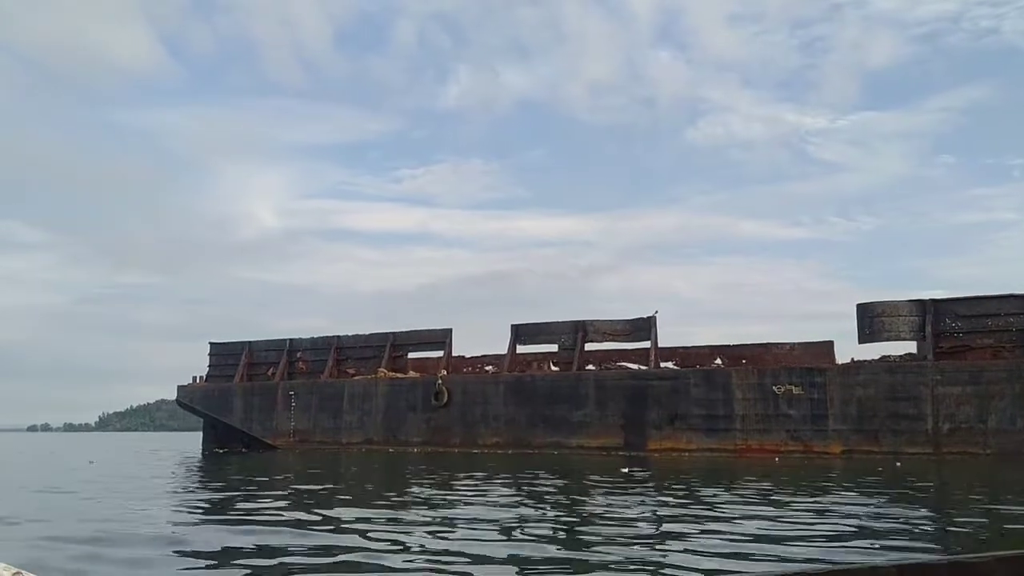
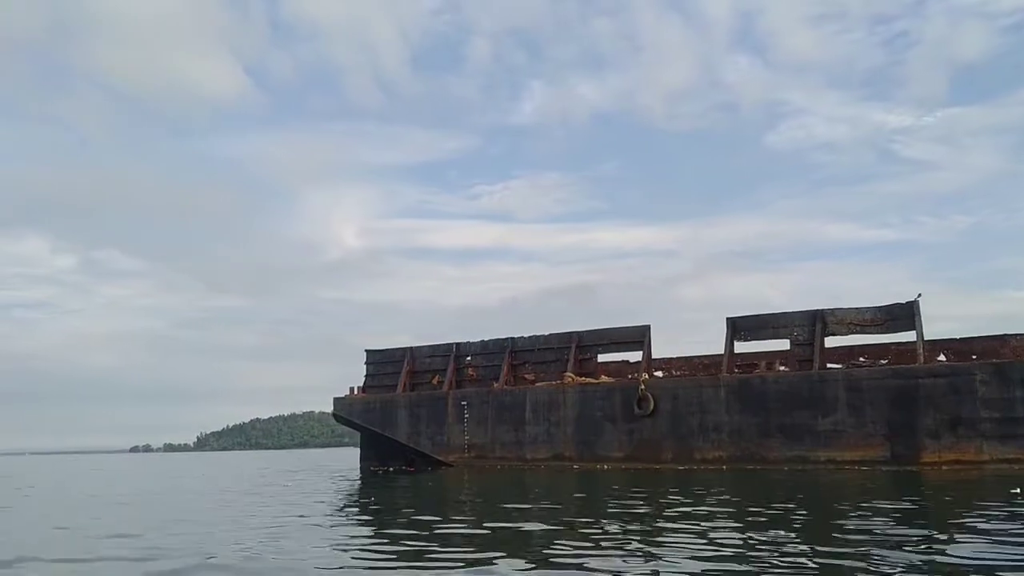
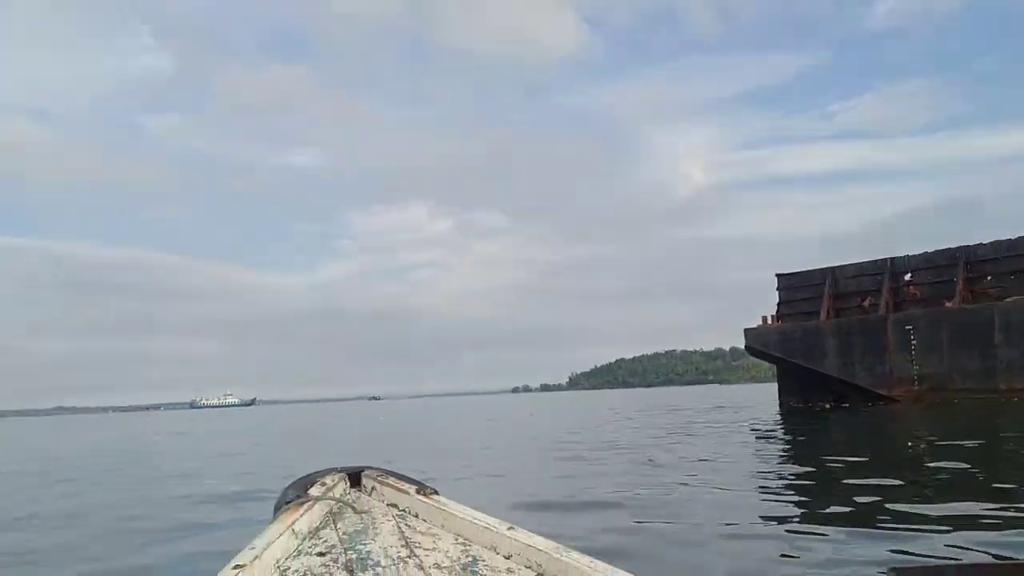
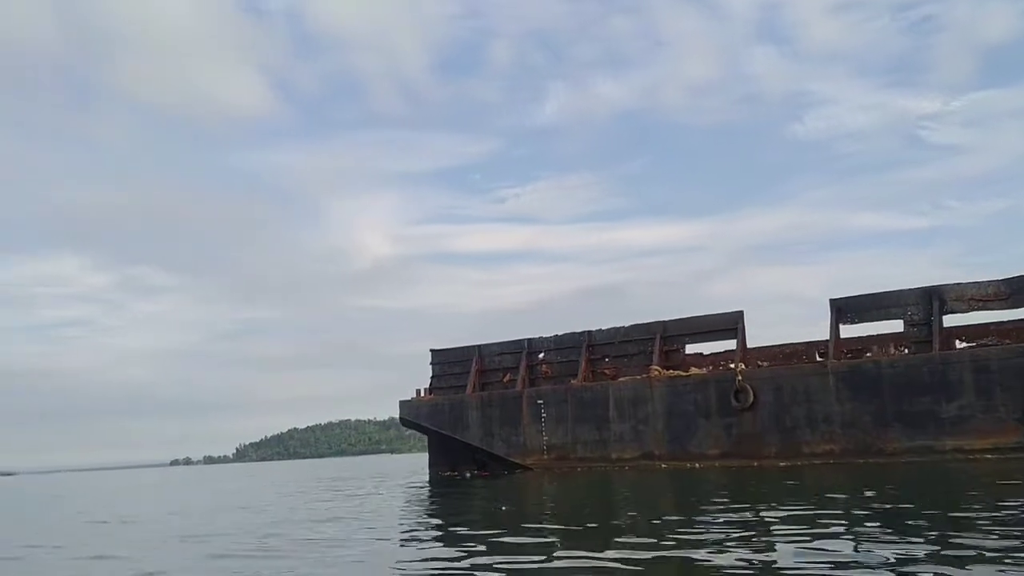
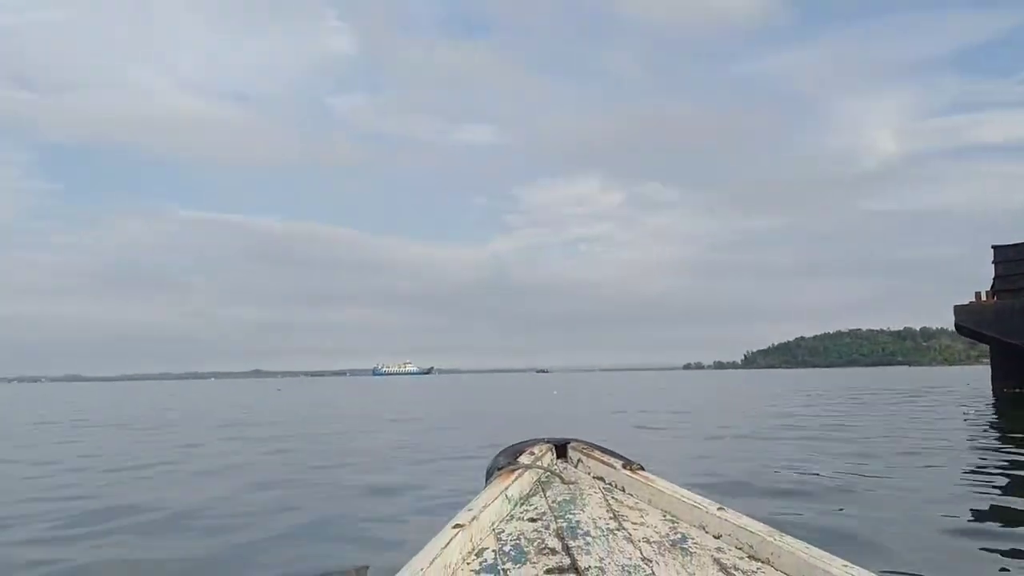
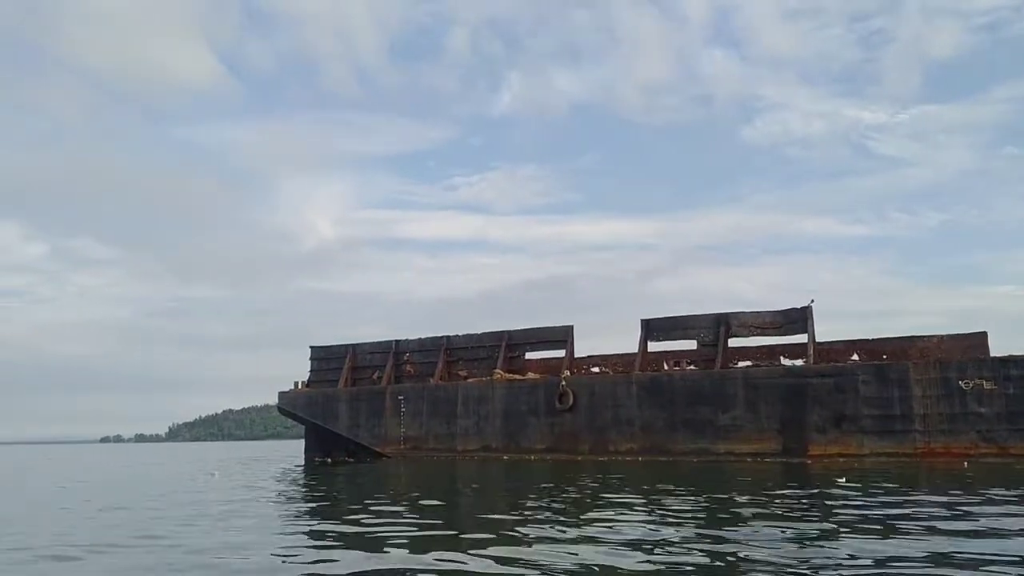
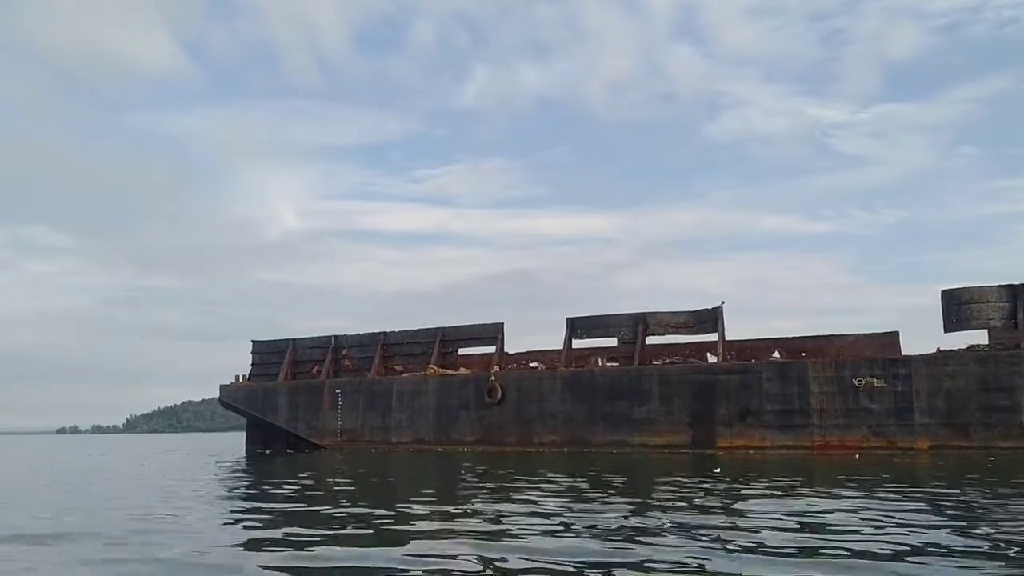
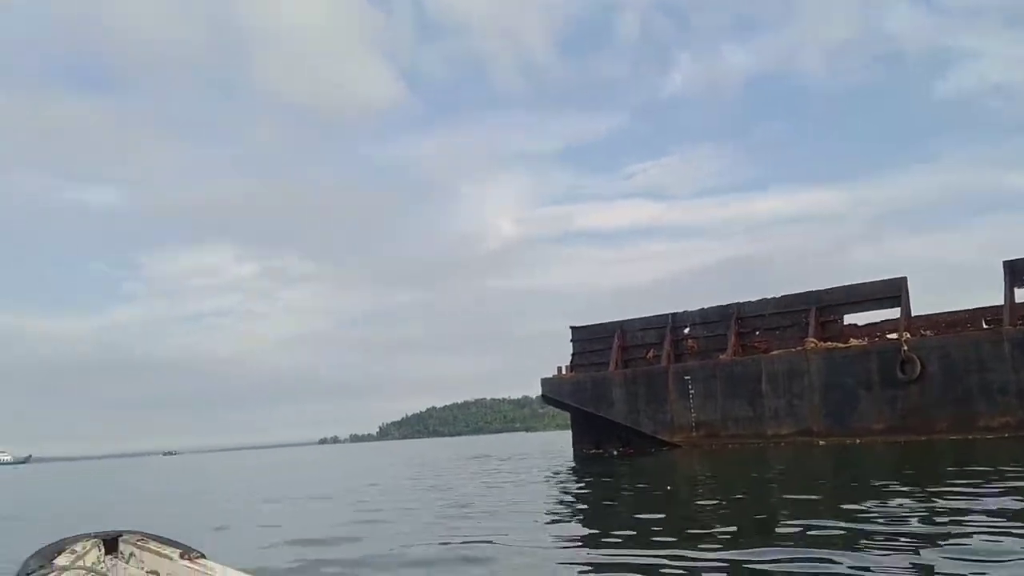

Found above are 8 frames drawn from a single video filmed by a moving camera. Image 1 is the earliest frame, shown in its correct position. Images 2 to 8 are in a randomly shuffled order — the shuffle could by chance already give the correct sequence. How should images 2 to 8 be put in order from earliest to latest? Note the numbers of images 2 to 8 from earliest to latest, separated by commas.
7, 6, 2, 4, 8, 3, 5
